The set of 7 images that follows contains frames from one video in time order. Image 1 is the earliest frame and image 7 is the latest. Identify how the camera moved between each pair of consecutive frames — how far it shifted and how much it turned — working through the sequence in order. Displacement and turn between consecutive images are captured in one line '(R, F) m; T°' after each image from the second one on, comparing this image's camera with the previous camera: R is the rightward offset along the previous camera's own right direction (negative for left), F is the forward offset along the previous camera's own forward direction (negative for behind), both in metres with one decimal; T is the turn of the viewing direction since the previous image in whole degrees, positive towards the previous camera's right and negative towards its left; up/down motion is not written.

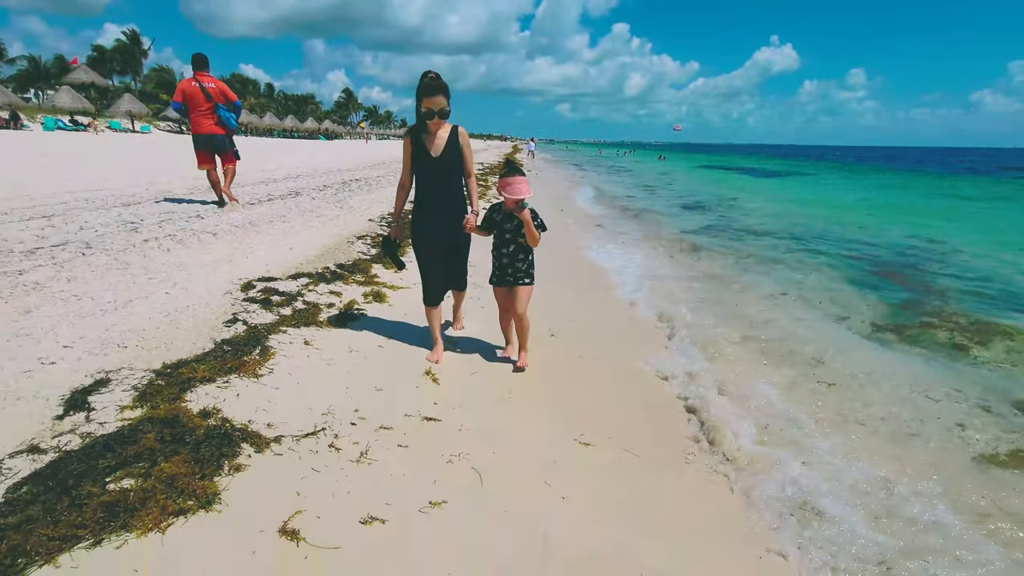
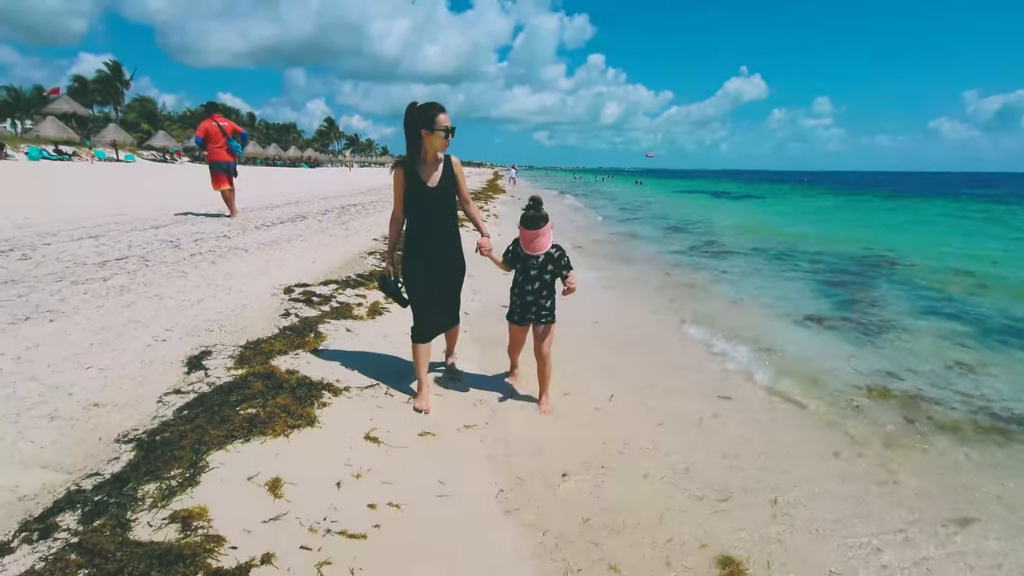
(-0.2, -1.1) m; +2°
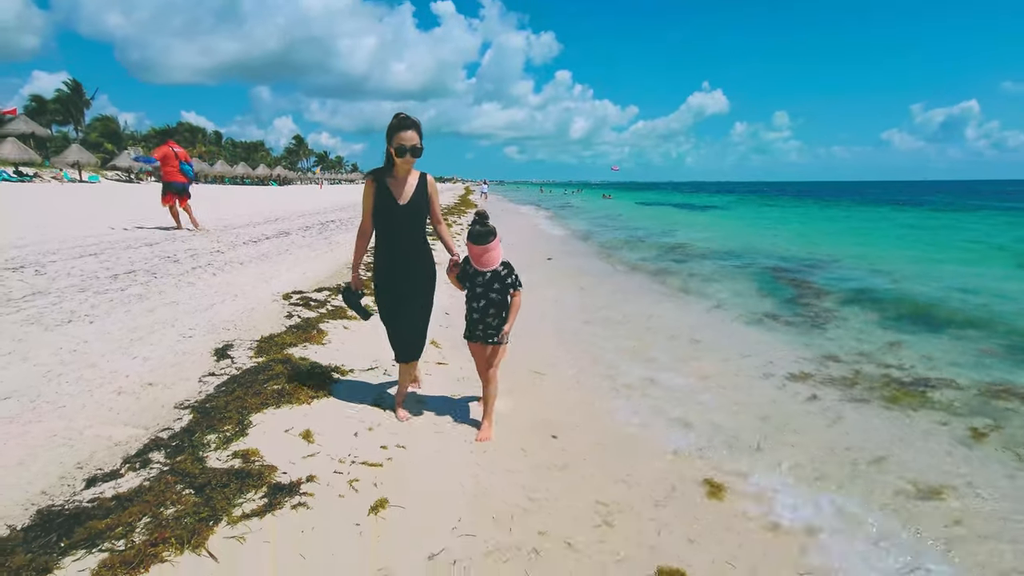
(0.0, -0.9) m; +3°
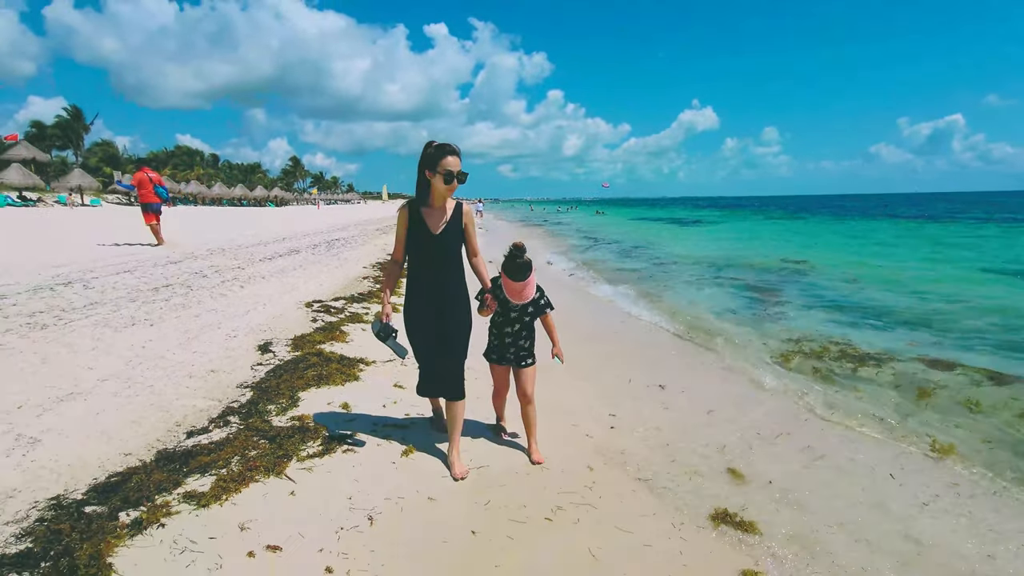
(0.0, -1.0) m; 0°
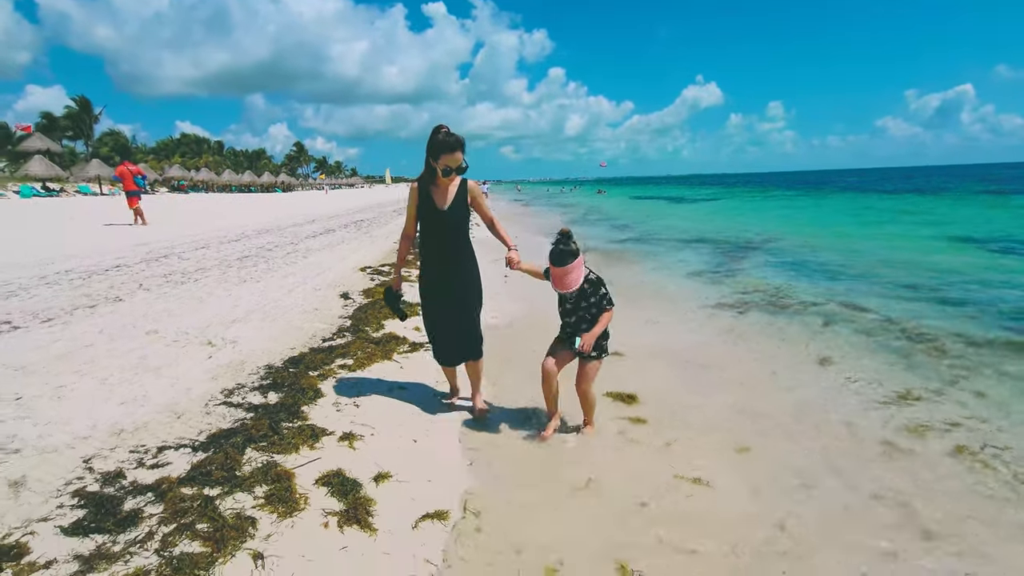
(-0.2, -1.9) m; 0°
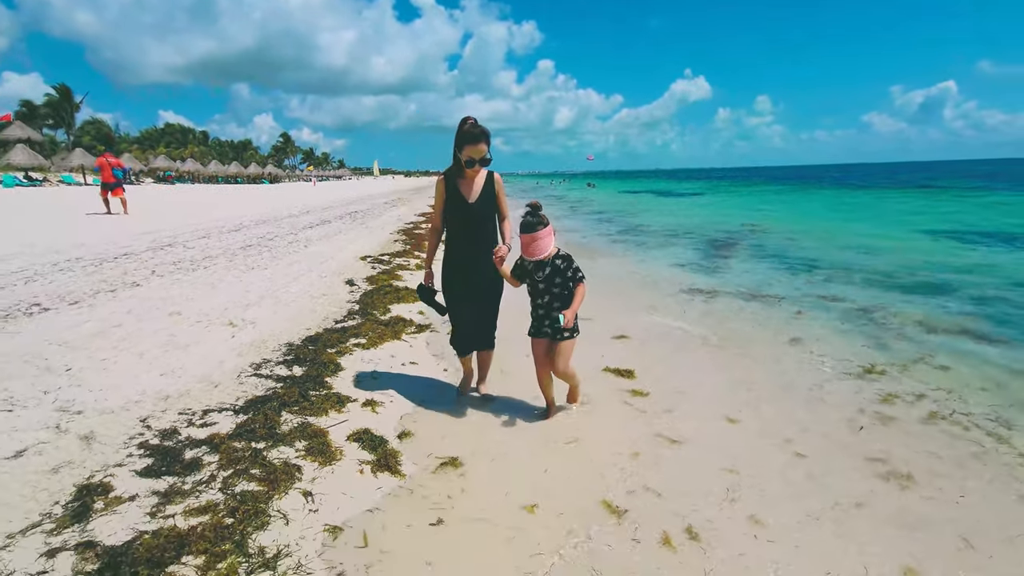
(-0.1, -0.4) m; +1°
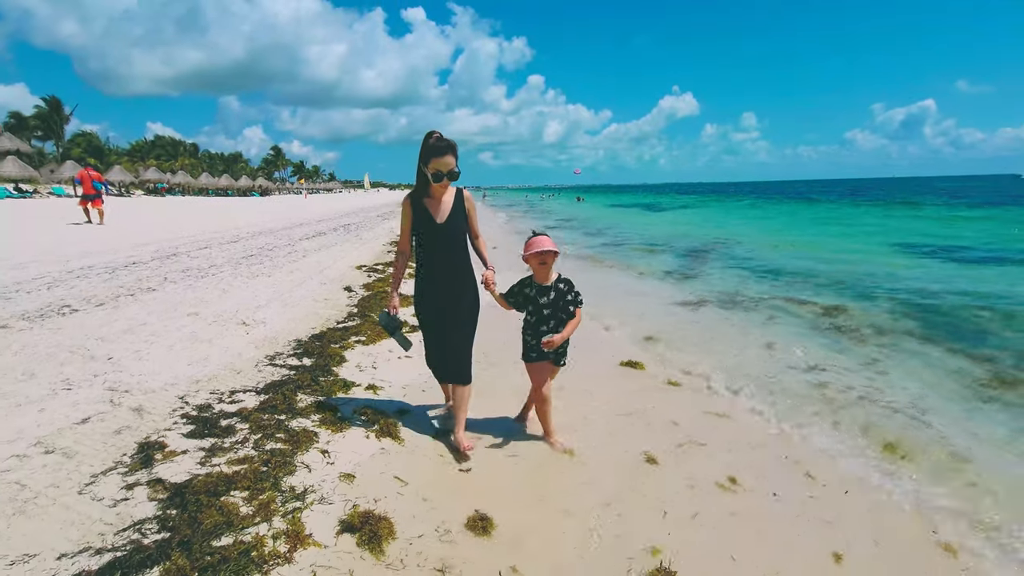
(+0.1, -0.7) m; +1°
